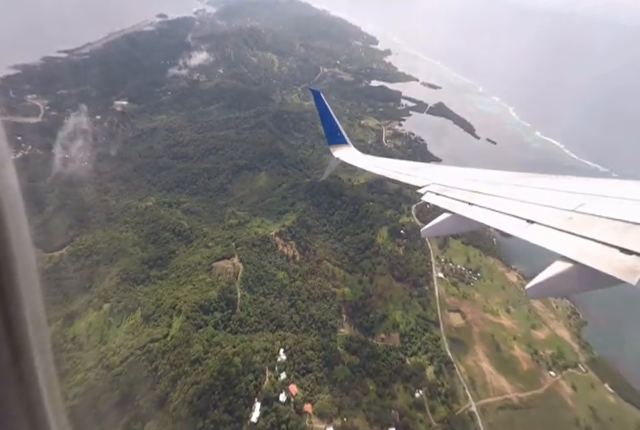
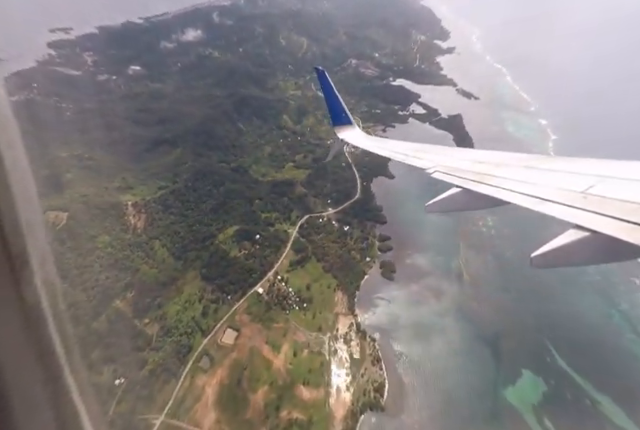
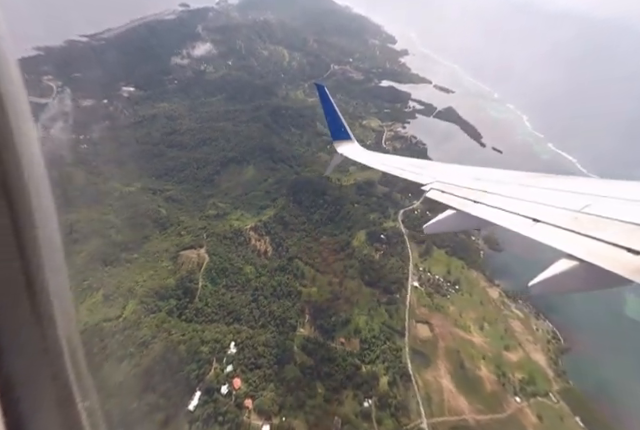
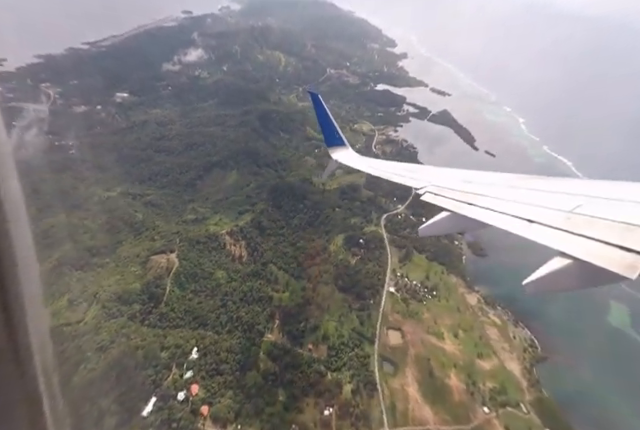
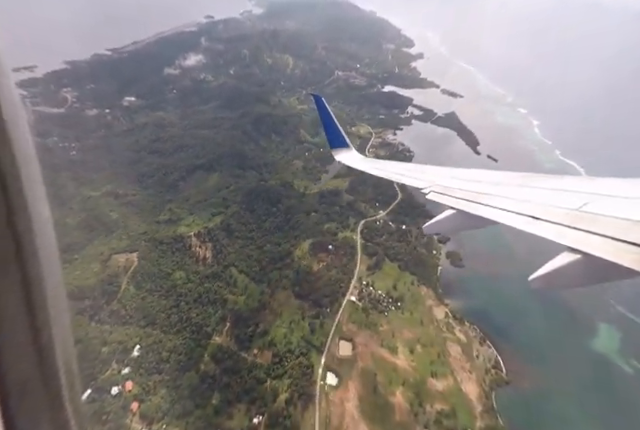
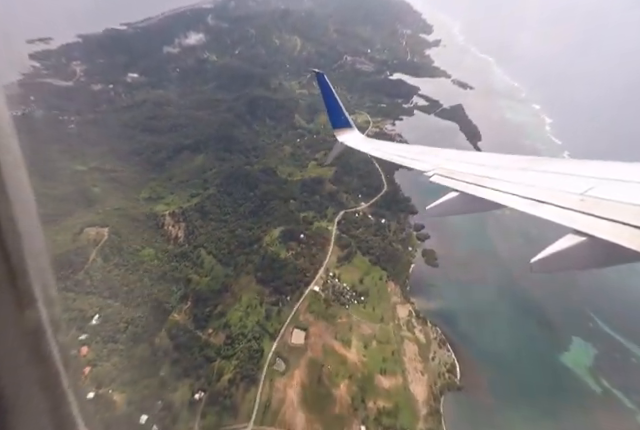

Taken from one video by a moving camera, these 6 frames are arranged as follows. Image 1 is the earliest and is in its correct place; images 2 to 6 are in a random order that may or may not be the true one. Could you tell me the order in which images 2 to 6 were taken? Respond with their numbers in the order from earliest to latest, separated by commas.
3, 4, 5, 6, 2
